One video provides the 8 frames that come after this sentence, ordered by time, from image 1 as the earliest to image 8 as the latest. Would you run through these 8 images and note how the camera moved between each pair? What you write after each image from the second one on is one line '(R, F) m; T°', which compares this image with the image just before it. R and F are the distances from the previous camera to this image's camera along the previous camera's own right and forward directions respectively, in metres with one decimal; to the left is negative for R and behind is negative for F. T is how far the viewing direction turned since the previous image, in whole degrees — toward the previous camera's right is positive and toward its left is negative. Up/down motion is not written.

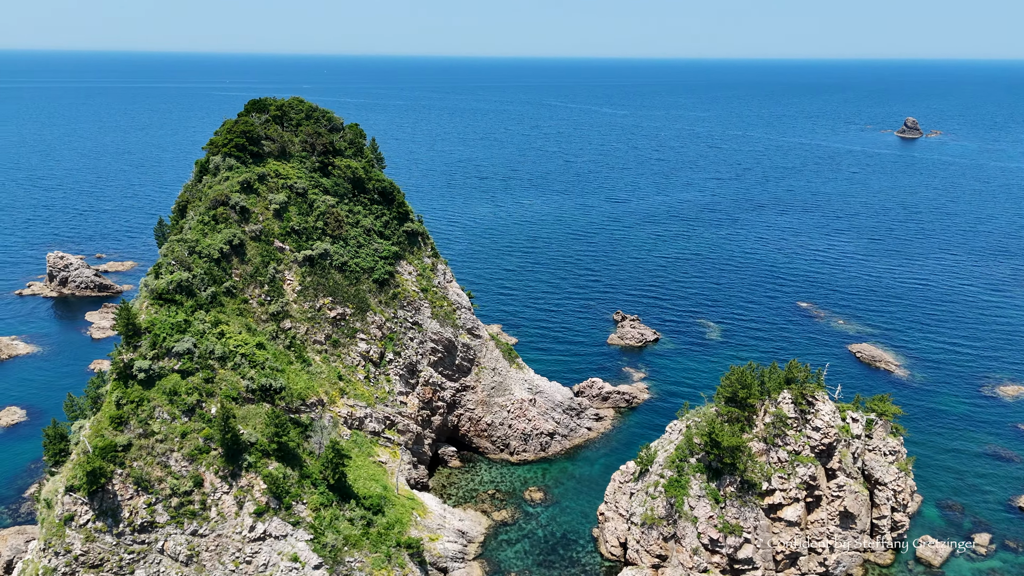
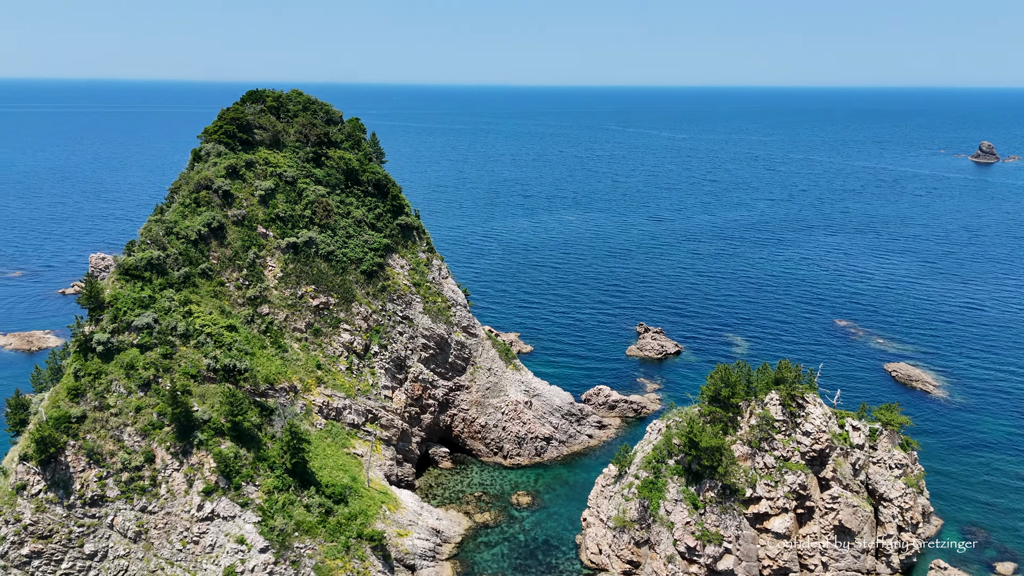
(+4.9, +1.8) m; -4°
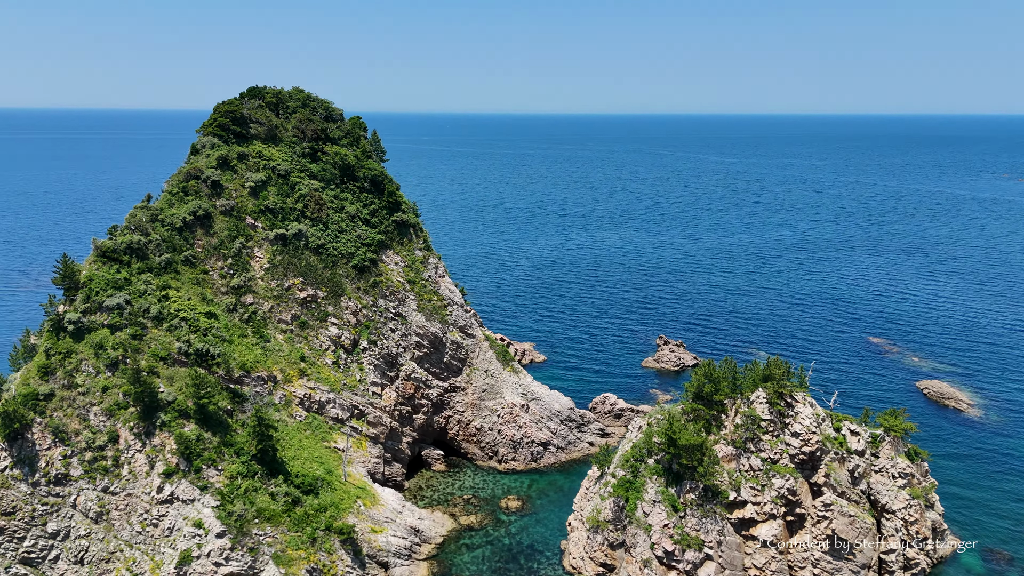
(+4.0, +1.4) m; -4°
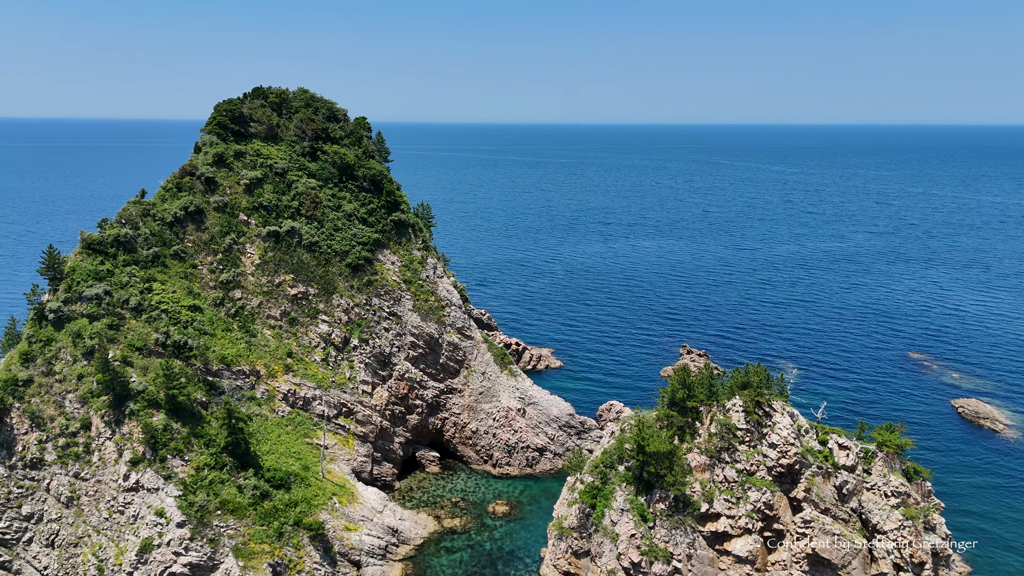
(+4.5, +1.0) m; -4°
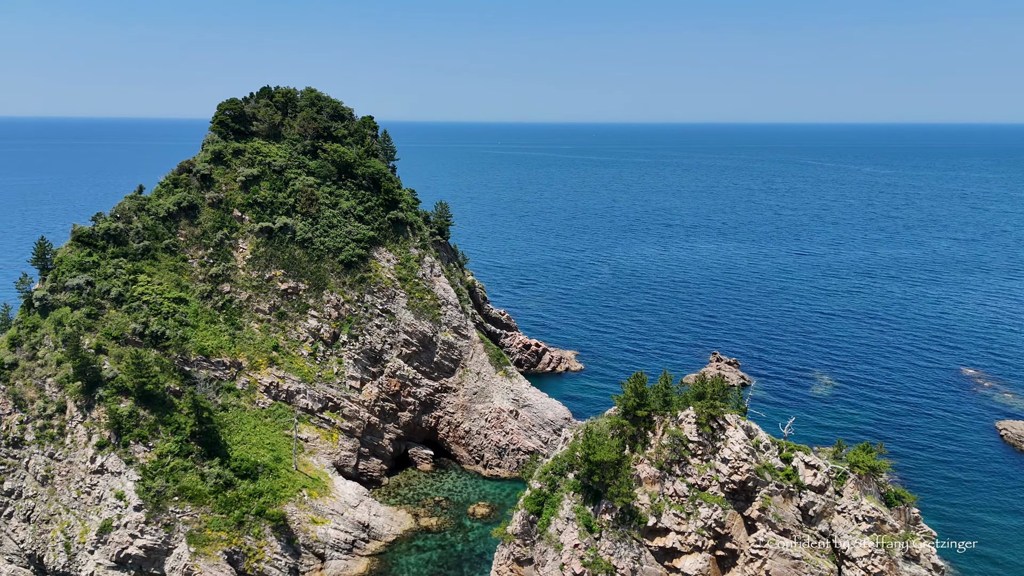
(+6.2, +1.0) m; -6°
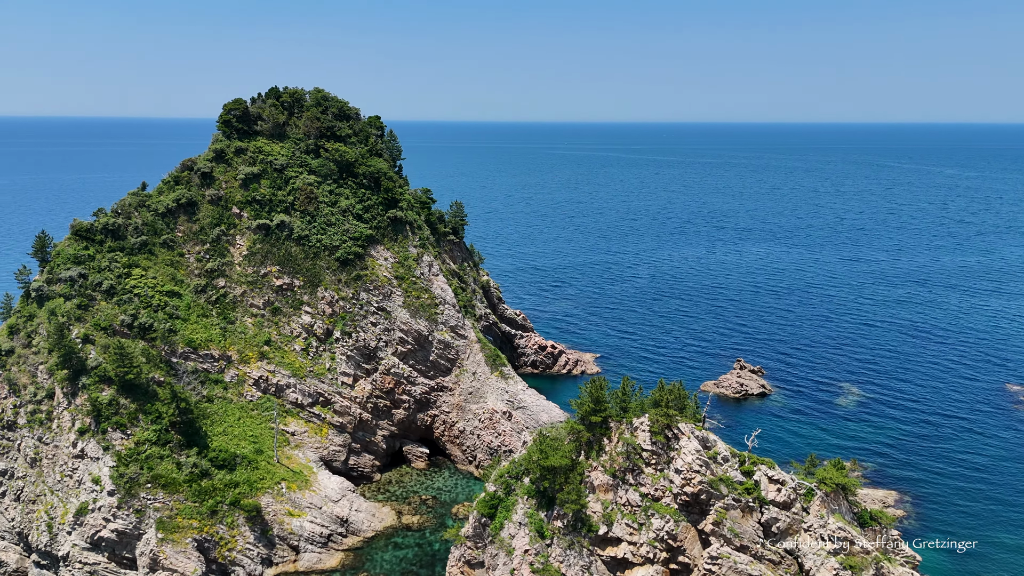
(+5.0, +0.6) m; -5°
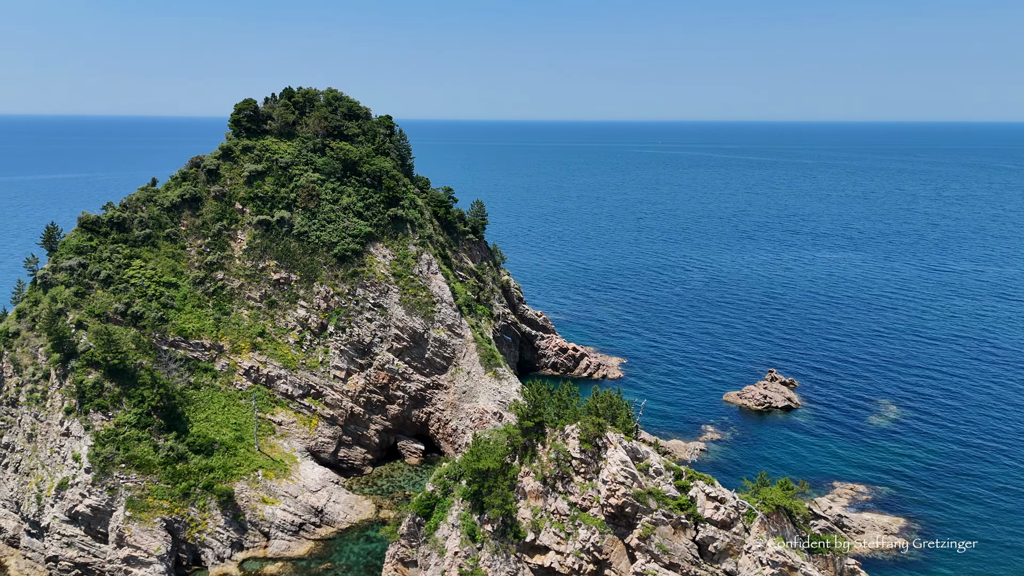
(+6.7, +0.7) m; -6°
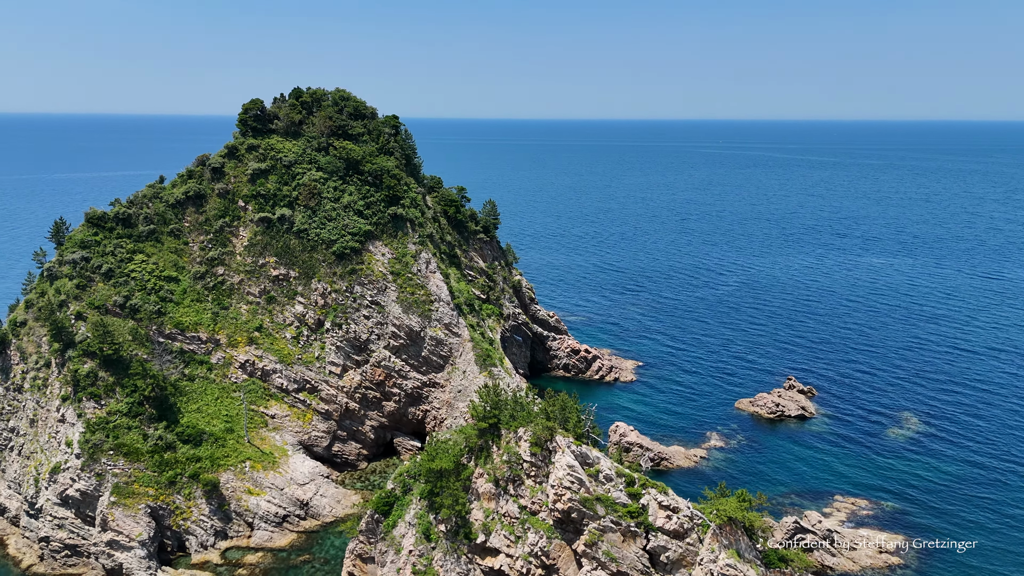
(+4.3, +0.2) m; -4°
